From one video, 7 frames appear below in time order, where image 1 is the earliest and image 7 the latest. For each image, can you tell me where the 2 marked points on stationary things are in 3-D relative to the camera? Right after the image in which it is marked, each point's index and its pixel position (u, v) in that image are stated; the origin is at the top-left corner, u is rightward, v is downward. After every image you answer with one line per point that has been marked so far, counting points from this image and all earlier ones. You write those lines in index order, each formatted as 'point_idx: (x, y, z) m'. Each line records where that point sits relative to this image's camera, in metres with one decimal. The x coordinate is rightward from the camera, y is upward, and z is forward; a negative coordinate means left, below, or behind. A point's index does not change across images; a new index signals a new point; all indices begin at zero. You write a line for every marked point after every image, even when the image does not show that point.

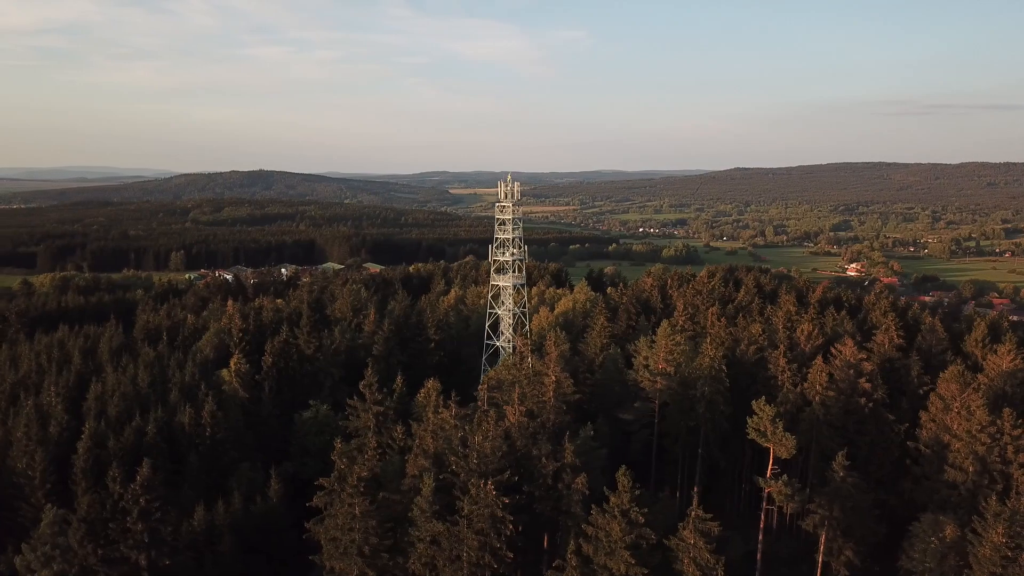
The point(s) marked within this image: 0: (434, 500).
0: (-2.1, -5.8, +17.2) m
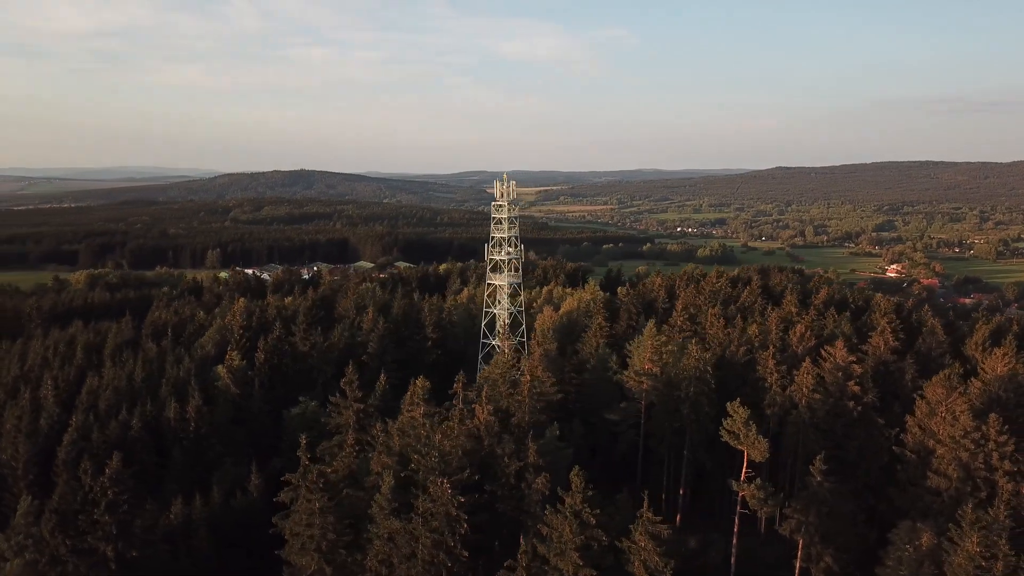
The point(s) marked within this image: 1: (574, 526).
0: (-3.2, -5.7, +17.2) m
1: (+1.5, -5.7, +15.1) m
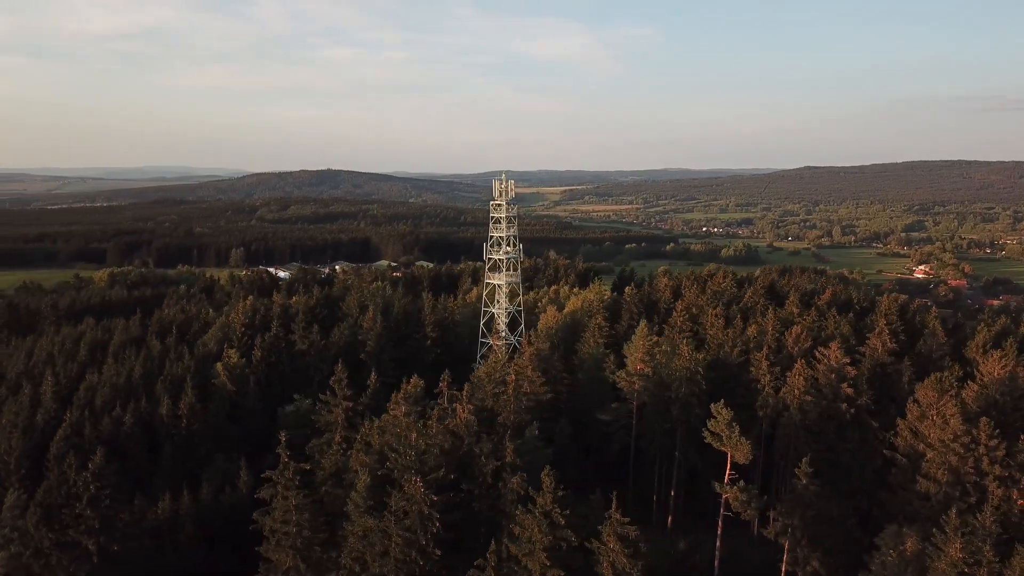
0: (-3.9, -5.7, +17.2) m
1: (+0.7, -5.7, +15.0) m
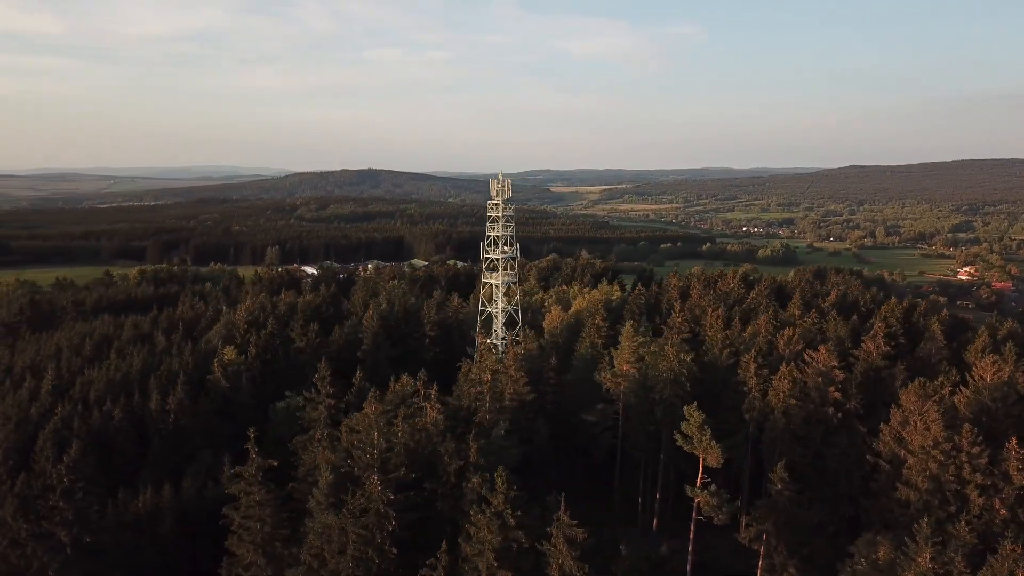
0: (-5.0, -5.6, +17.3) m
1: (-0.4, -5.7, +14.9) m
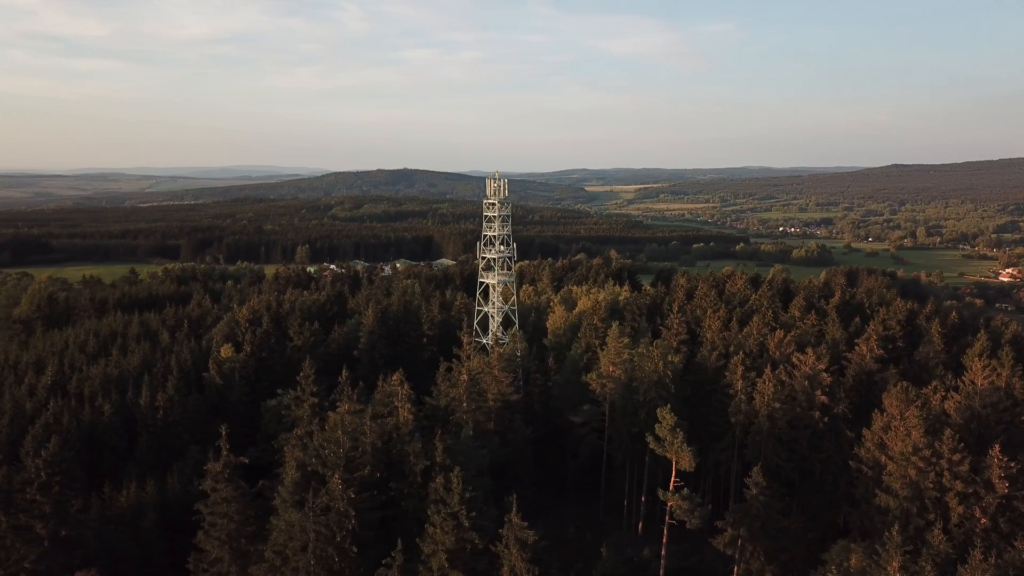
0: (-6.0, -5.6, +17.4) m
1: (-1.5, -5.7, +14.9) m
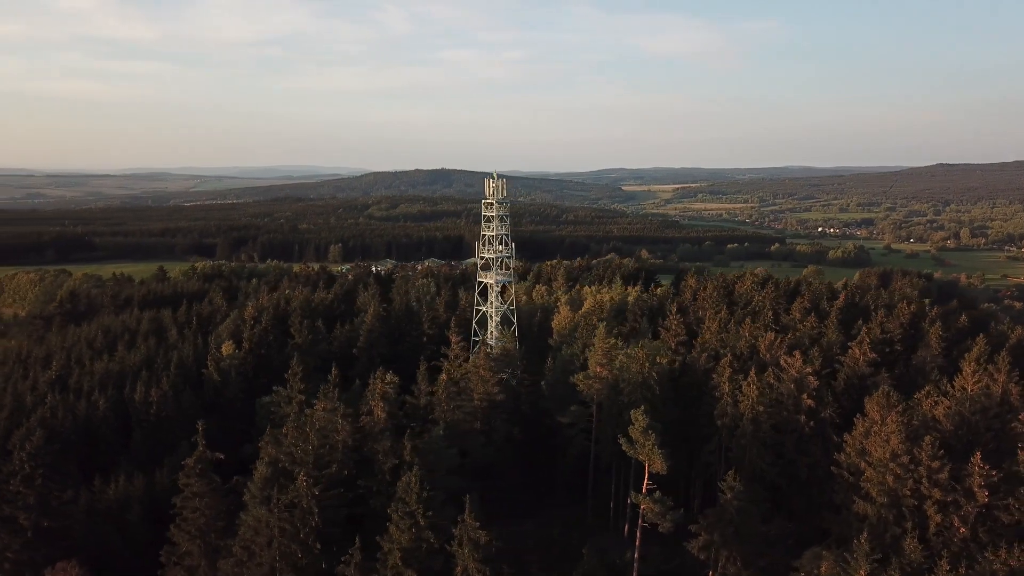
0: (-7.0, -5.6, +17.7) m
1: (-2.6, -5.7, +15.0) m
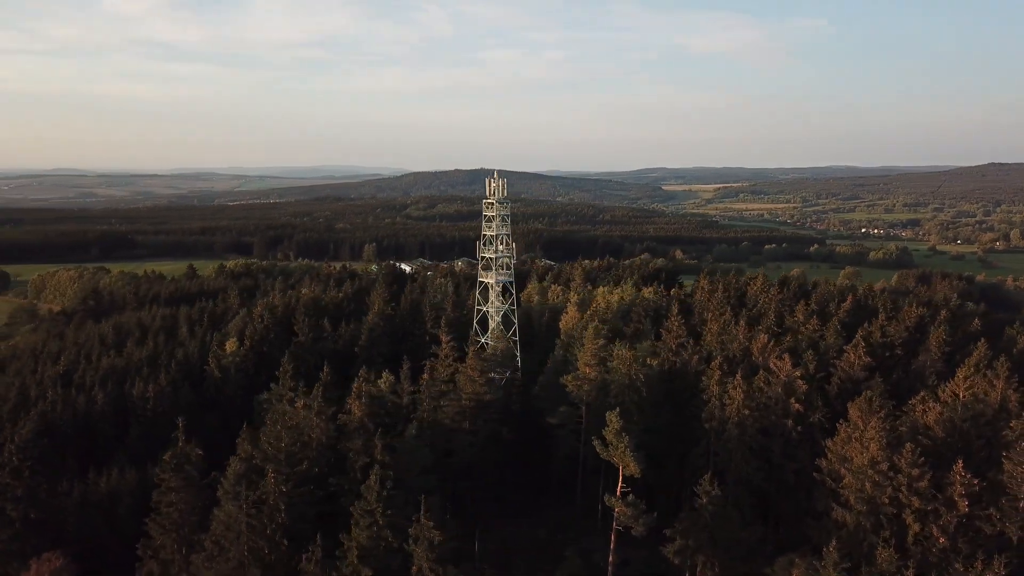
0: (-7.9, -5.5, +18.0) m
1: (-3.6, -5.7, +15.1) m
